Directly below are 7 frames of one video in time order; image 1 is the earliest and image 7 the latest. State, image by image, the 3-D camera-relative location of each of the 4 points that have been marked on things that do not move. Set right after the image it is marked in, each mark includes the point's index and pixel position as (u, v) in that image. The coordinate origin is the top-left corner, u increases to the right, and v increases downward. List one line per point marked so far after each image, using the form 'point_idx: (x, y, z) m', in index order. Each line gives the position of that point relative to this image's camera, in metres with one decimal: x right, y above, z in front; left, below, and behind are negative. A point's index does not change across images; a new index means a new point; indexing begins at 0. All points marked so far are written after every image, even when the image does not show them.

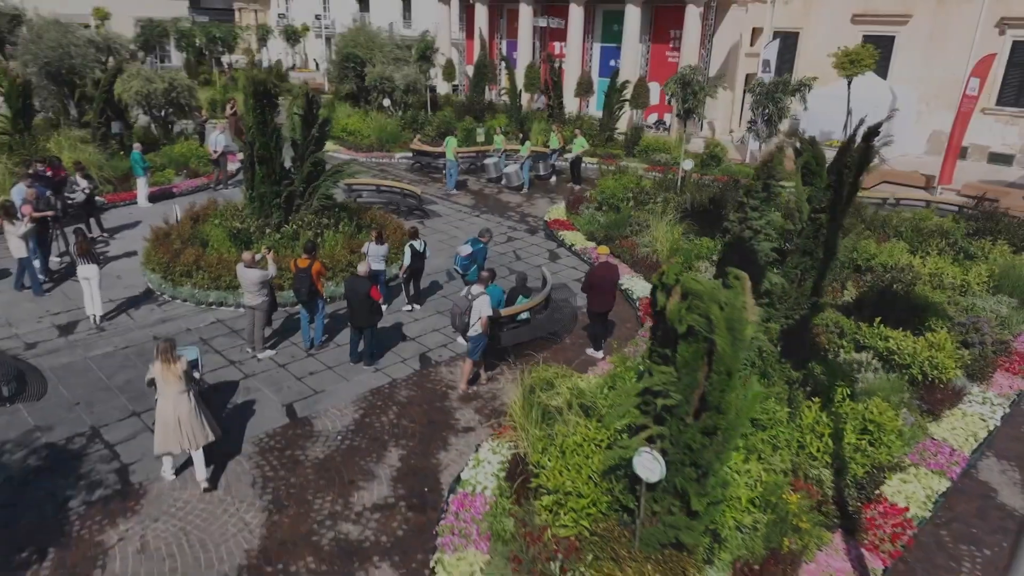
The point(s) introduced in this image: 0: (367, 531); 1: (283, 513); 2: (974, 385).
0: (-1.2, -2.0, +6.0) m
1: (-2.0, -1.9, +6.2) m
2: (+5.3, -1.1, +8.3) m
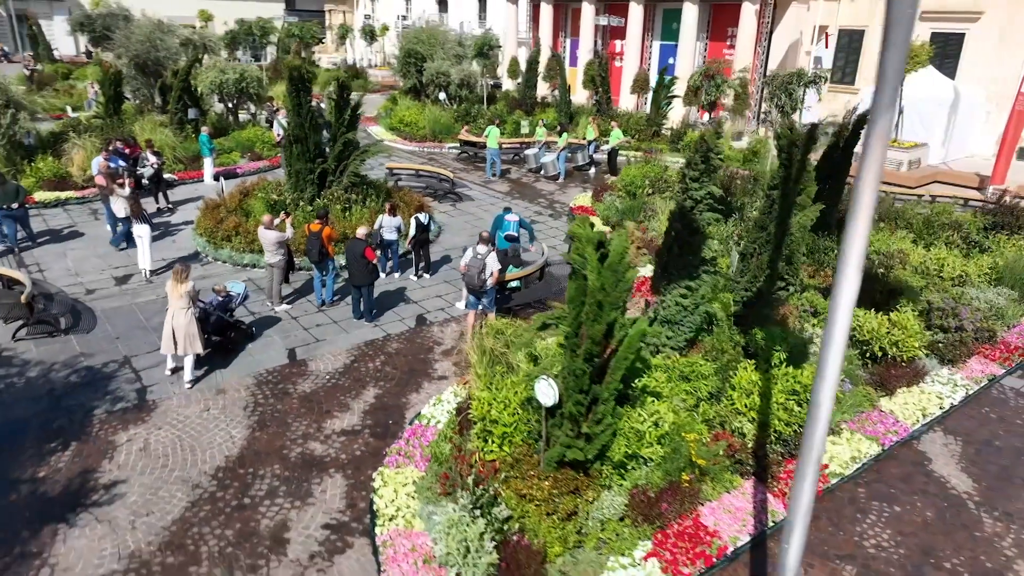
0: (-1.8, -1.5, +7.0) m
1: (-2.5, -1.4, +7.2) m
2: (+5.0, -0.9, +8.5) m
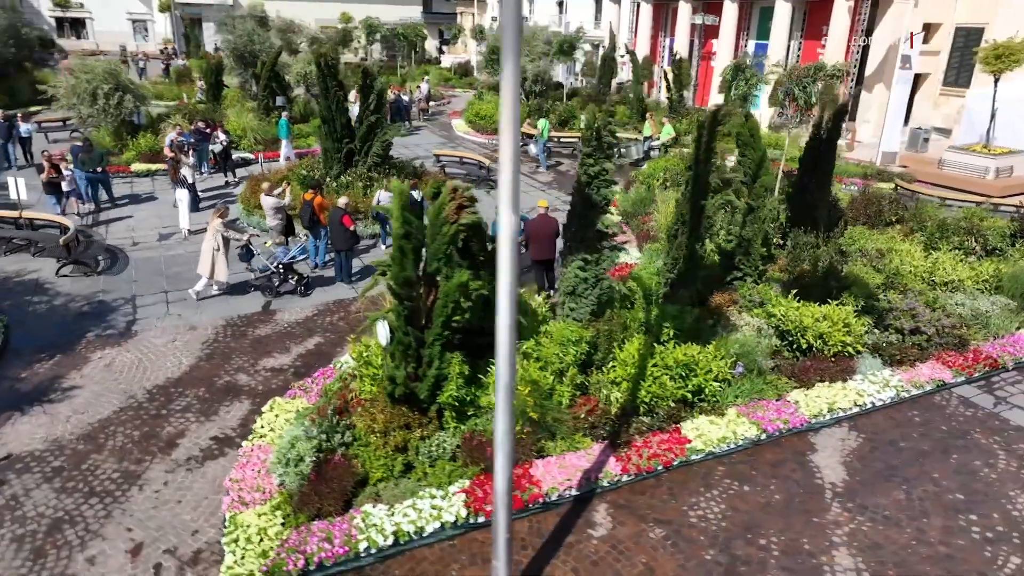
0: (-2.8, -1.0, +7.9) m
1: (-3.5, -0.8, +8.3) m
2: (+4.2, -0.9, +8.1) m
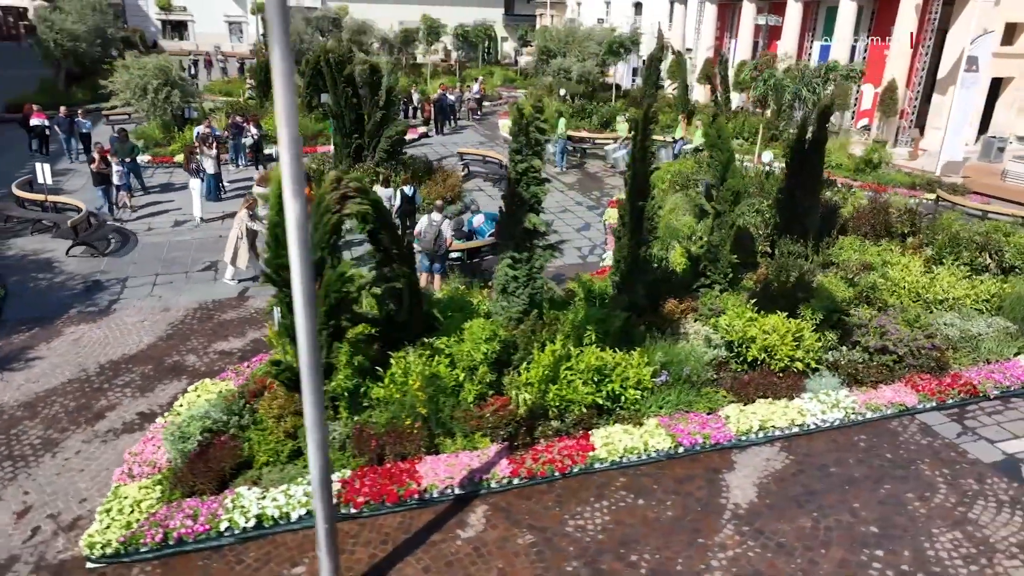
0: (-3.6, -0.8, +8.2) m
1: (-4.1, -0.6, +8.7) m
2: (+3.4, -1.0, +7.6) m
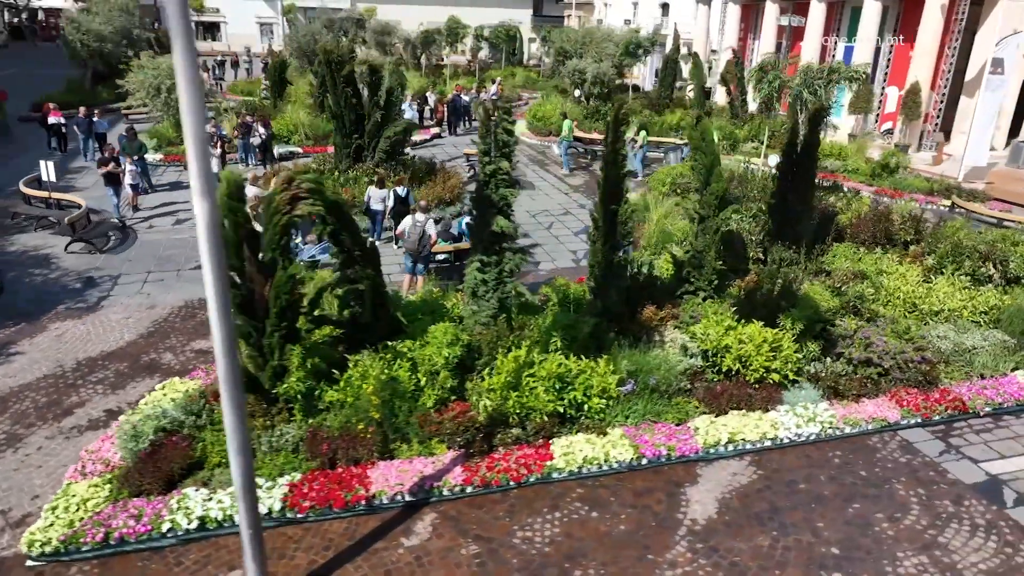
0: (-3.8, -0.8, +8.3) m
1: (-4.4, -0.6, +8.7) m
2: (+3.1, -1.1, +7.3) m
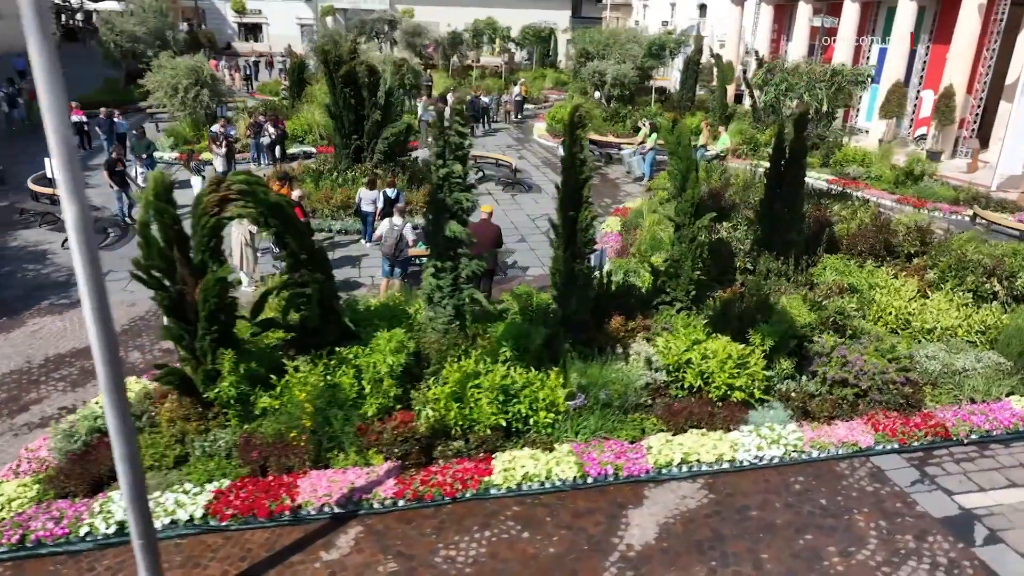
0: (-4.2, -0.8, +8.3) m
1: (-4.8, -0.6, +8.8) m
2: (+2.6, -1.3, +6.9) m
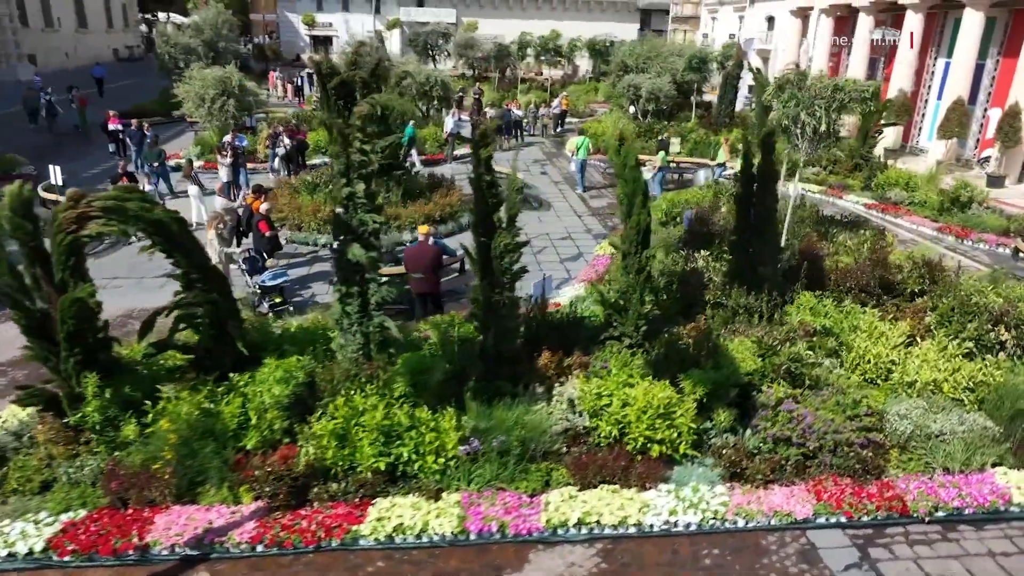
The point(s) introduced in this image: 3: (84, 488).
0: (-4.9, -0.9, +8.2) m
1: (-5.4, -0.7, +8.7) m
2: (+1.7, -1.6, +6.1) m
3: (-3.4, -1.6, +5.8) m
